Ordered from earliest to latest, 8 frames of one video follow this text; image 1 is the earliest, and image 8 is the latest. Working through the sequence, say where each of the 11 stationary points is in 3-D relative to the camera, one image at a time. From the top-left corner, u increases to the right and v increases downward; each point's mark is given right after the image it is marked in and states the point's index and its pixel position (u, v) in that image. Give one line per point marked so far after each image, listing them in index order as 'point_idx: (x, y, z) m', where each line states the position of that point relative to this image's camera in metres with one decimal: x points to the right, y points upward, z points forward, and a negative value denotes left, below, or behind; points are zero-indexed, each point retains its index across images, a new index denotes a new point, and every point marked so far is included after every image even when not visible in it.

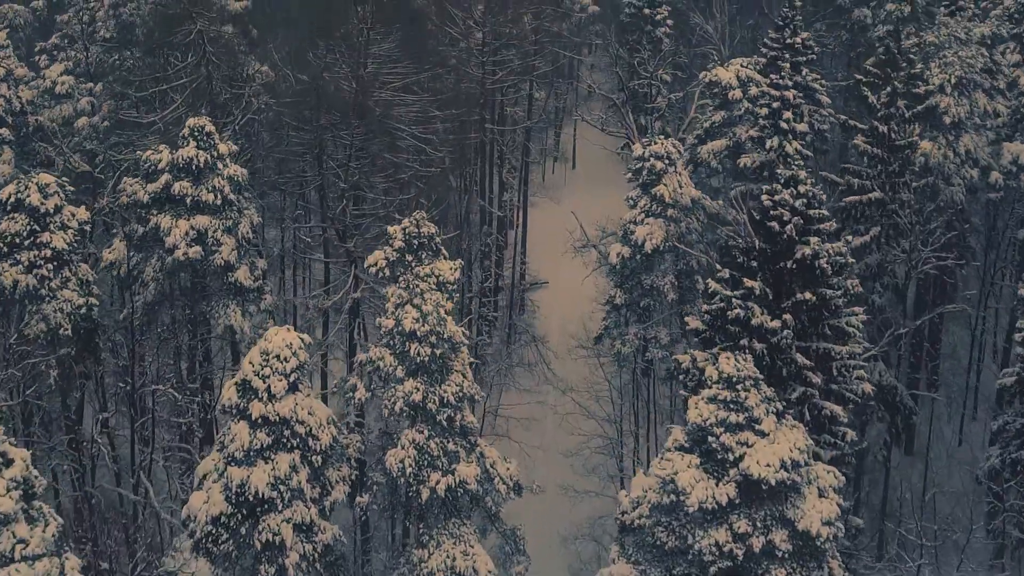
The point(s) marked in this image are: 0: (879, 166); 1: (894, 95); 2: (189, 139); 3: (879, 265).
0: (+4.0, +1.3, +15.2) m
1: (+4.1, +2.1, +15.2) m
2: (-2.7, +1.2, +11.6) m
3: (+3.9, +0.3, +15.1) m
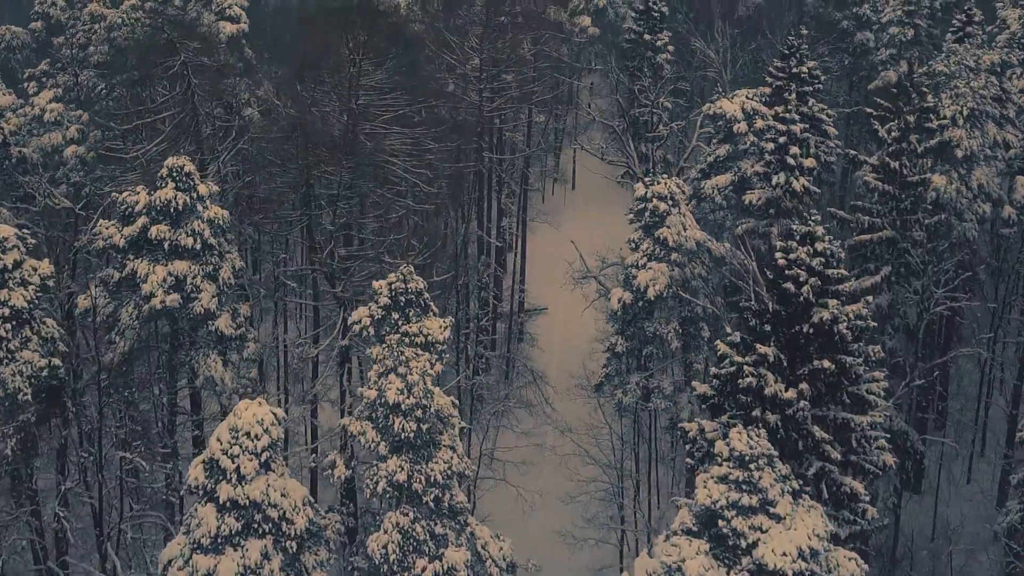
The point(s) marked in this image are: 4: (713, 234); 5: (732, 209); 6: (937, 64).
0: (+3.9, +0.9, +14.6) m
1: (+4.1, +1.6, +14.6) m
2: (-2.7, +0.8, +11.0) m
3: (+3.9, -0.2, +14.5) m
4: (+2.3, +0.6, +15.9) m
5: (+2.4, +0.9, +15.5) m
6: (+5.9, +3.1, +19.6) m
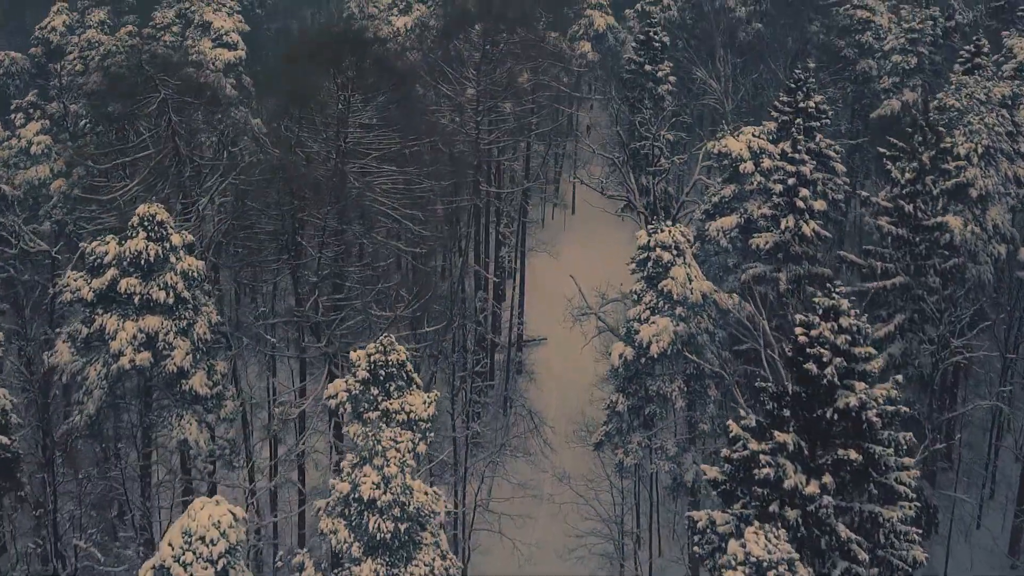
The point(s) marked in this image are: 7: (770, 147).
0: (+3.9, +0.4, +14.0) m
1: (+4.0, +1.2, +13.9) m
2: (-2.7, +0.4, +10.3) m
3: (+3.8, -0.6, +13.8) m
4: (+2.2, +0.1, +15.2) m
5: (+2.4, +0.4, +14.8) m
6: (+5.9, +2.6, +19.0) m
7: (+2.7, +1.5, +14.6) m
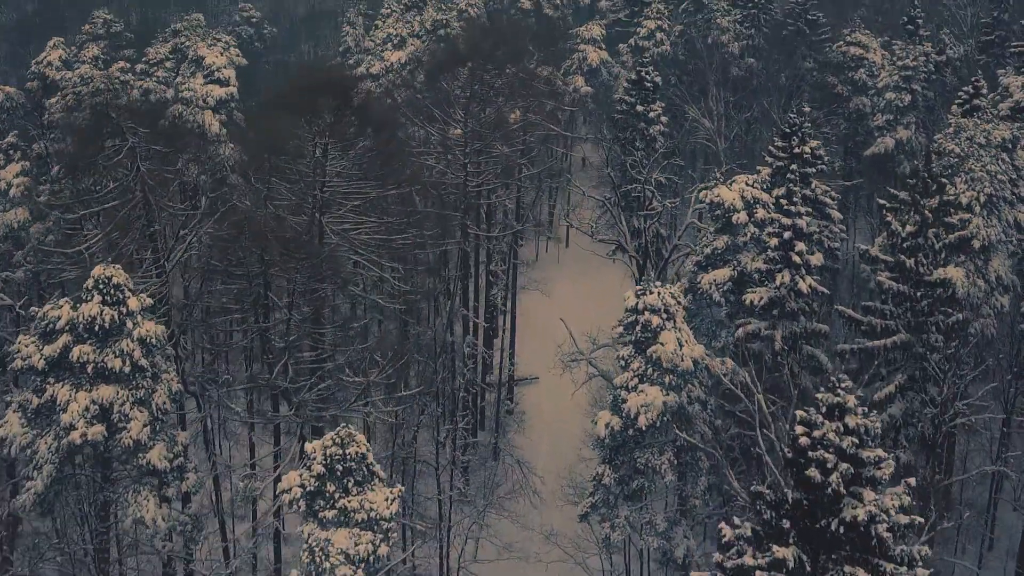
0: (+3.7, -0.2, +13.4) m
1: (+3.9, +0.6, +13.4) m
2: (-2.9, 0.0, +9.7) m
3: (+3.7, -1.2, +13.2) m
4: (+2.0, -0.5, +14.6) m
5: (+2.2, -0.2, +14.2) m
6: (+5.7, +1.9, +18.5) m
7: (+2.5, +0.9, +14.0) m
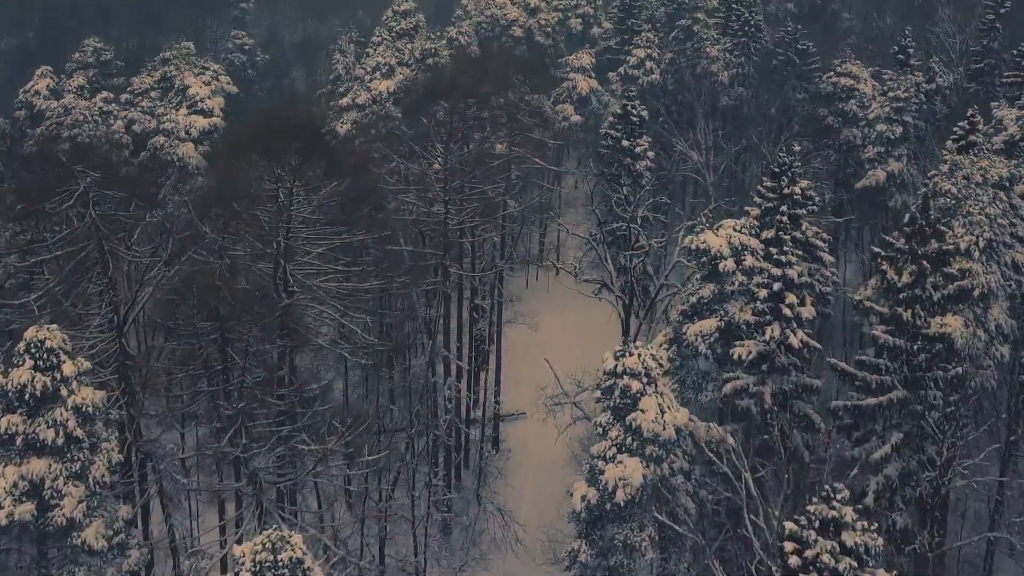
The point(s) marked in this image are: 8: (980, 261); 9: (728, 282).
0: (+3.5, -0.6, +12.7) m
1: (+3.6, +0.1, +12.7) m
2: (-3.1, -0.4, +9.0) m
3: (+3.4, -1.7, +12.4) m
4: (+1.8, -1.0, +13.9) m
5: (+2.0, -0.7, +13.5) m
6: (+5.4, +1.3, +17.8) m
7: (+2.3, +0.4, +13.3) m
8: (+4.7, +0.3, +14.3) m
9: (+2.0, +0.1, +13.3) m
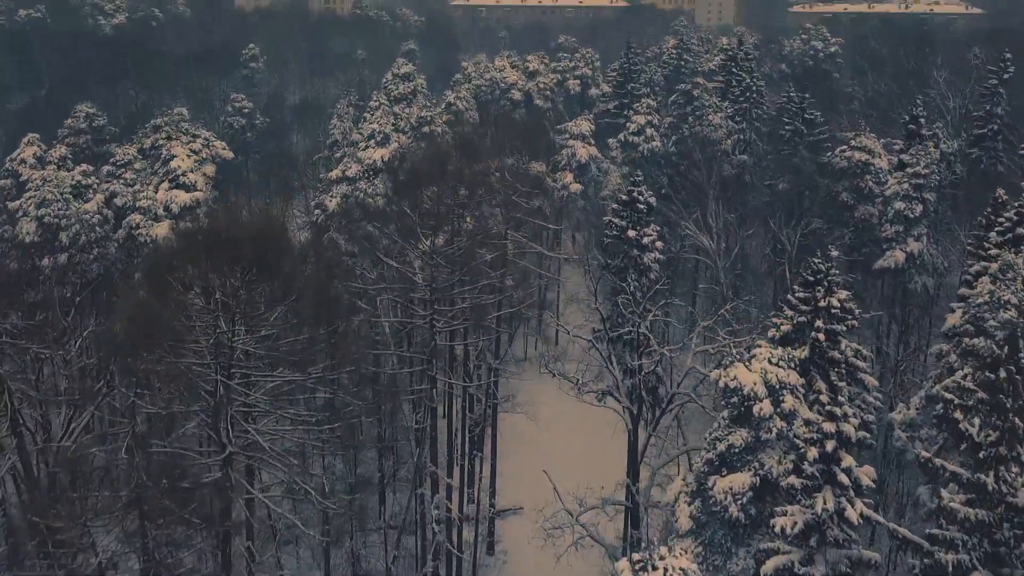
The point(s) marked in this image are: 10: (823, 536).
0: (+3.4, -1.8, +10.3) m
1: (+3.6, -1.0, +10.3) m
2: (-3.2, -1.4, +6.6) m
3: (+3.4, -2.8, +10.0) m
4: (+1.7, -2.1, +11.5) m
5: (+1.9, -1.8, +11.2) m
6: (+5.4, 0.0, +15.5) m
7: (+2.2, -0.7, +11.0) m
8: (+4.7, -0.9, +11.9) m
9: (+2.0, -1.1, +11.0) m
10: (+2.2, -1.8, +10.1) m
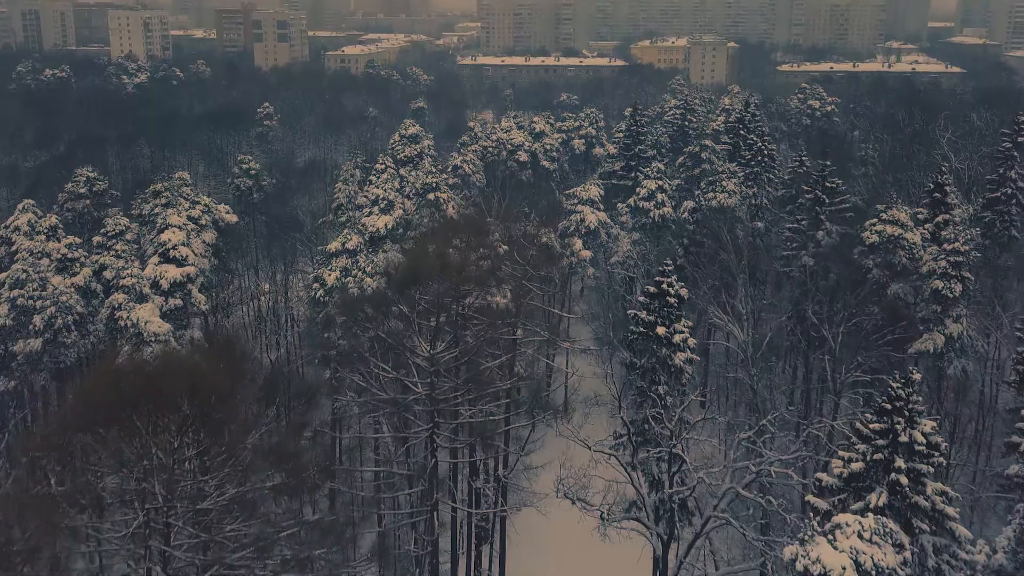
0: (+3.5, -2.7, +7.7) m
1: (+3.7, -1.9, +7.8) m
2: (-3.1, -2.2, +4.1) m
3: (+3.5, -3.7, +7.4) m
4: (+1.8, -3.1, +8.9) m
5: (+2.0, -2.8, +8.6) m
6: (+5.5, -1.2, +13.0) m
7: (+2.3, -1.7, +8.5) m
8: (+4.8, -1.9, +9.4) m
9: (+2.1, -2.1, +8.4) m
10: (+2.3, -2.7, +7.5) m
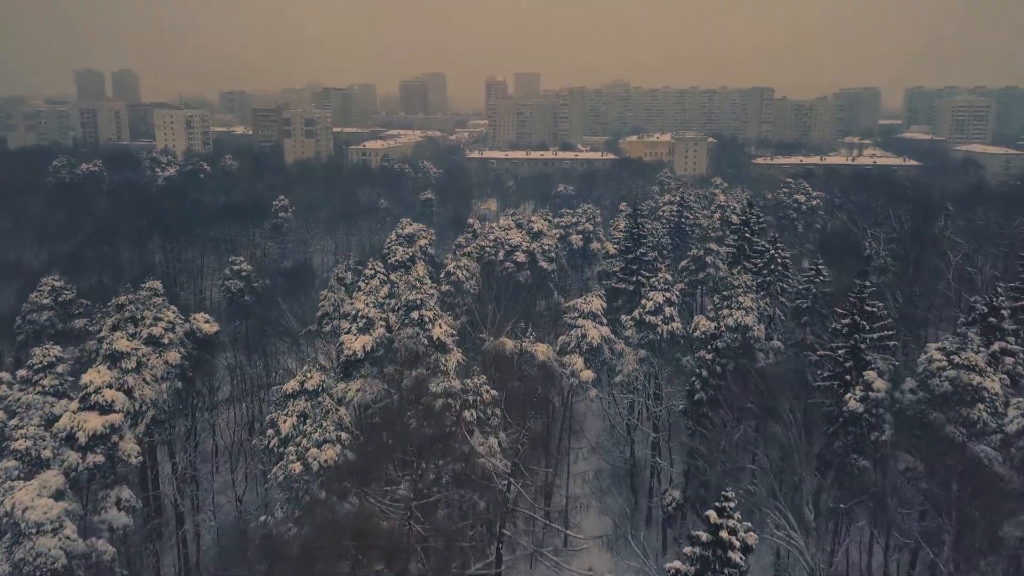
0: (+3.3, -4.1, +0.6) m
1: (+3.5, -3.3, +0.7) m
2: (-3.3, -3.3, -3.0) m
3: (+3.3, -5.1, +0.2) m
4: (+1.6, -4.6, +1.7) m
5: (+1.8, -4.3, +1.4) m
6: (+5.3, -2.9, +6.0) m
7: (+2.1, -3.2, +1.4) m
8: (+4.6, -3.5, +2.3) m
9: (+1.9, -3.5, +1.4) m
10: (+2.1, -4.1, +0.3) m
